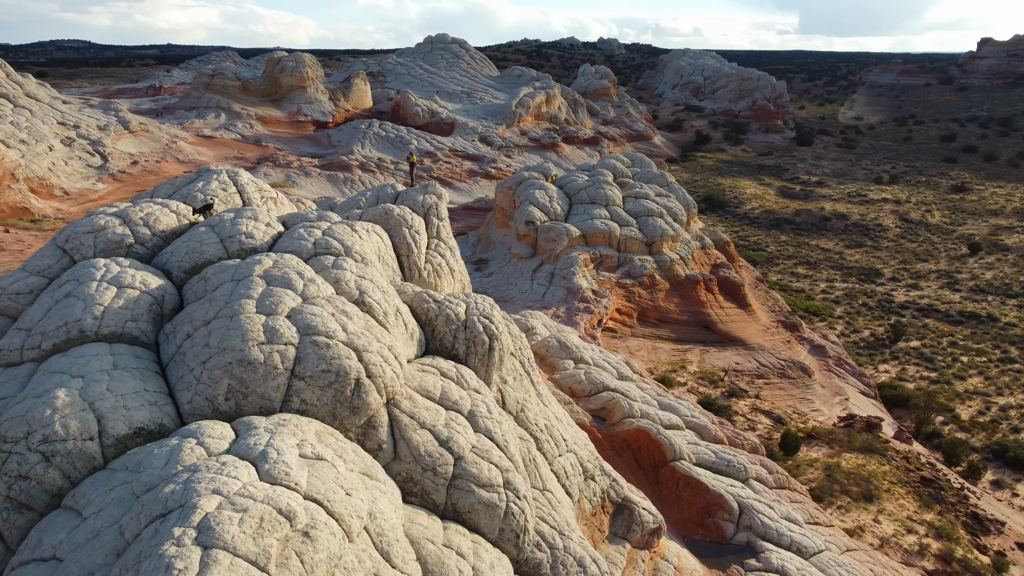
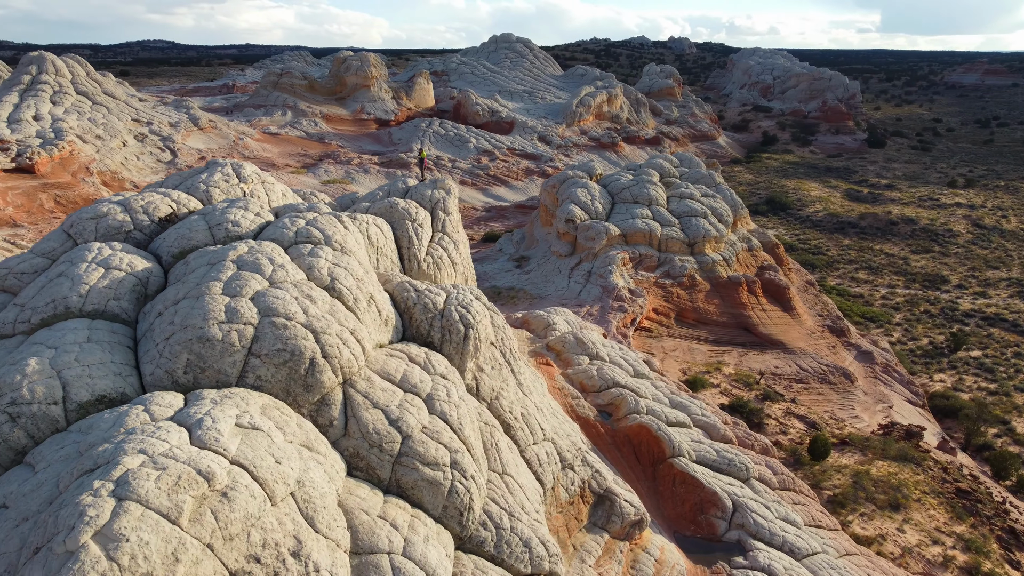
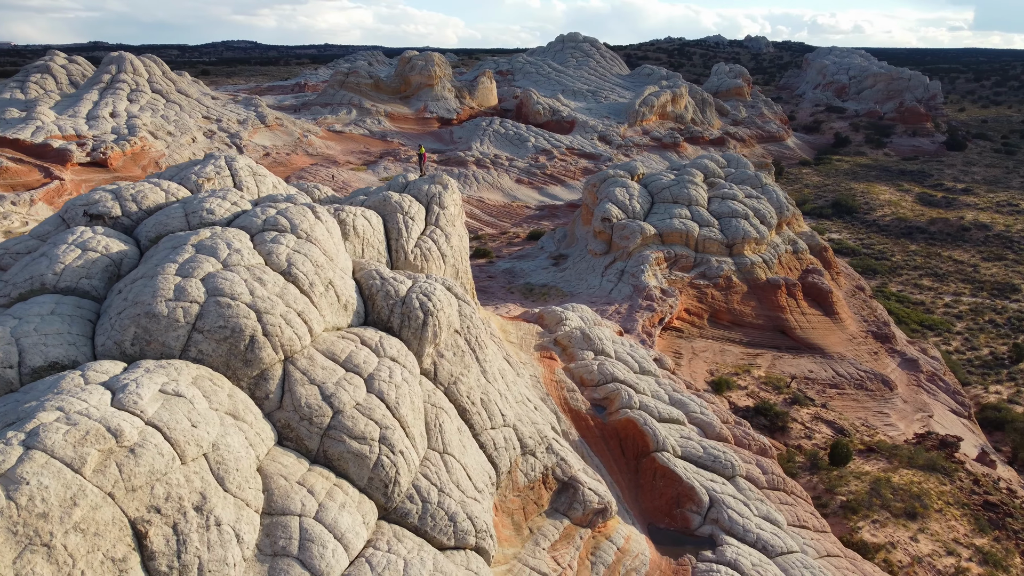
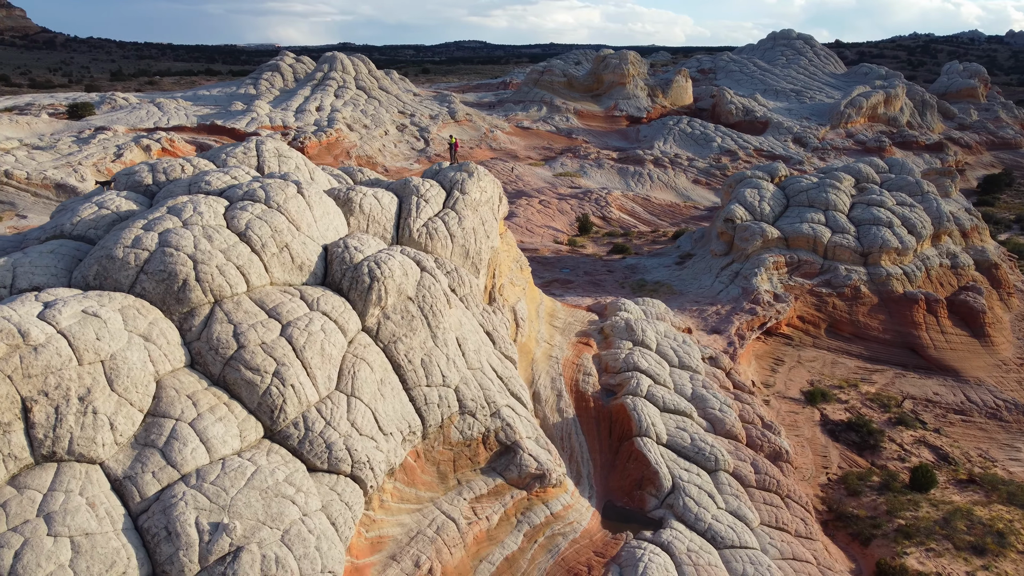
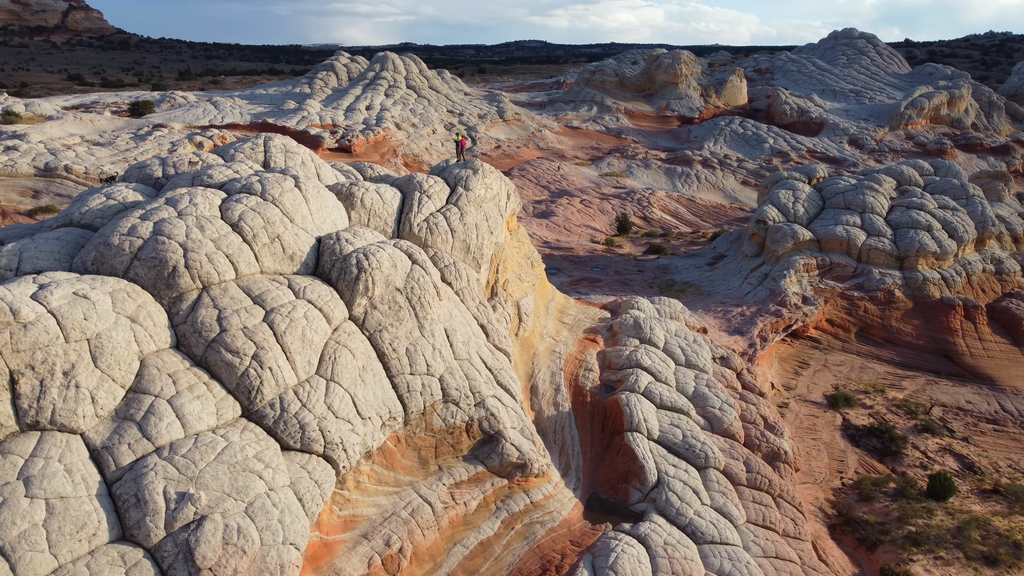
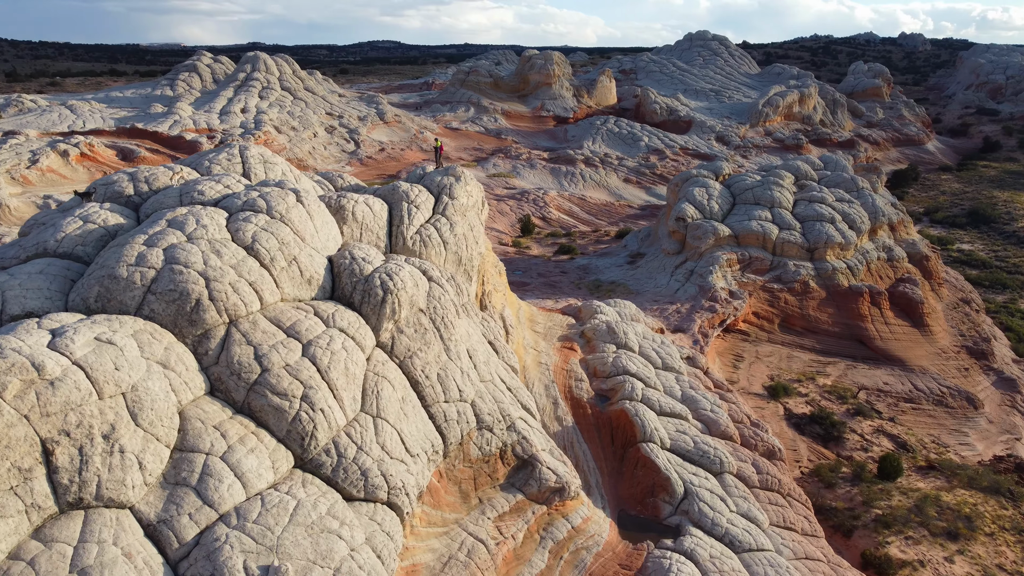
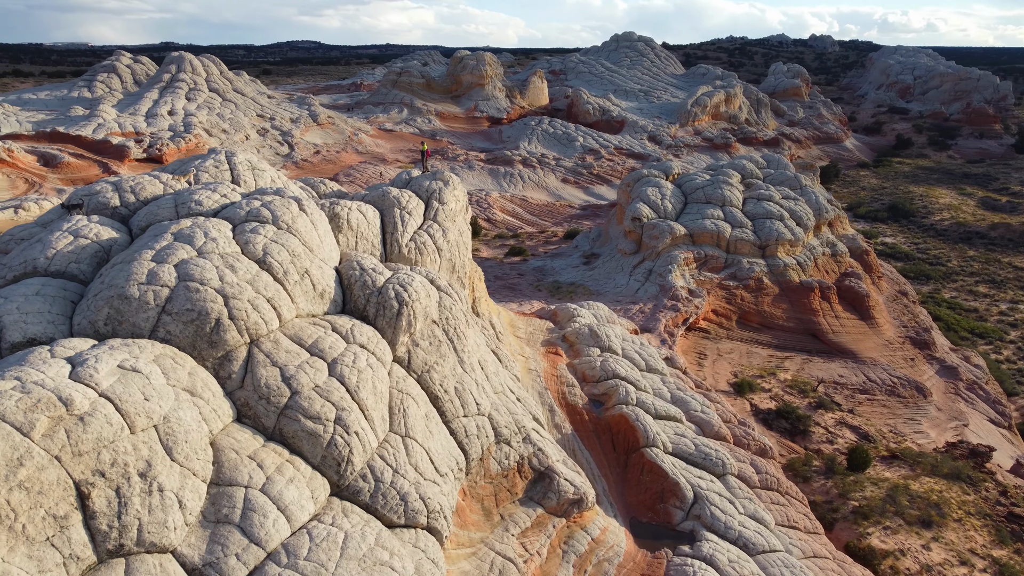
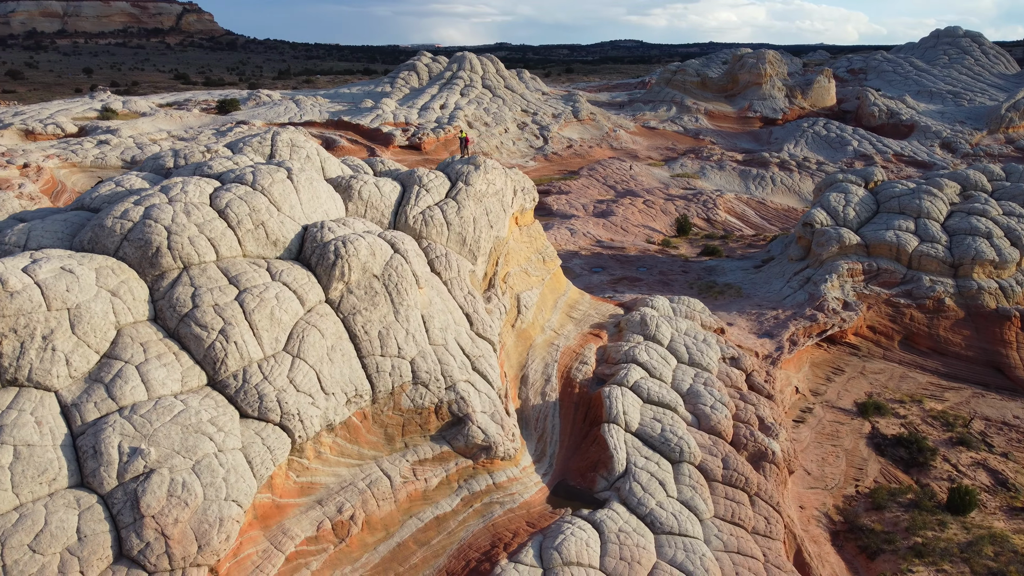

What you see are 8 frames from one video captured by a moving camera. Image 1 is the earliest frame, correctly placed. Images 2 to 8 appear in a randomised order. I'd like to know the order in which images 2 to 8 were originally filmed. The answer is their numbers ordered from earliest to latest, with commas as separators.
2, 3, 7, 6, 4, 5, 8
